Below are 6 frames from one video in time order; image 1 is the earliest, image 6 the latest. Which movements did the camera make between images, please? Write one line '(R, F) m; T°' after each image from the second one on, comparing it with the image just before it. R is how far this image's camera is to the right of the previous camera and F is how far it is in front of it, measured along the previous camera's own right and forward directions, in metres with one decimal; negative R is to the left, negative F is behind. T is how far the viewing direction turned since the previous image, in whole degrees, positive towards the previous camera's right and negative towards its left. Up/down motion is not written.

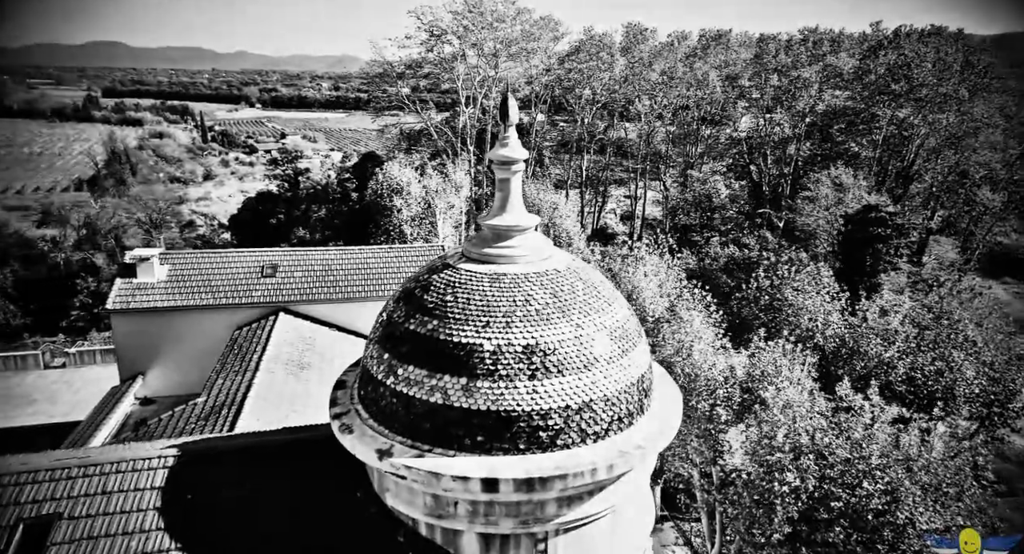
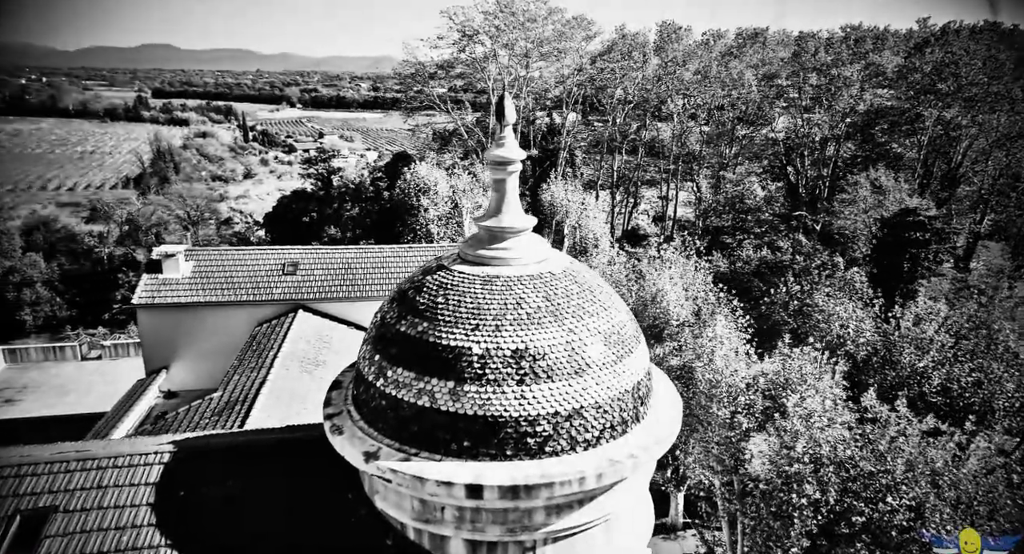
(+0.7, +0.1) m; -3°
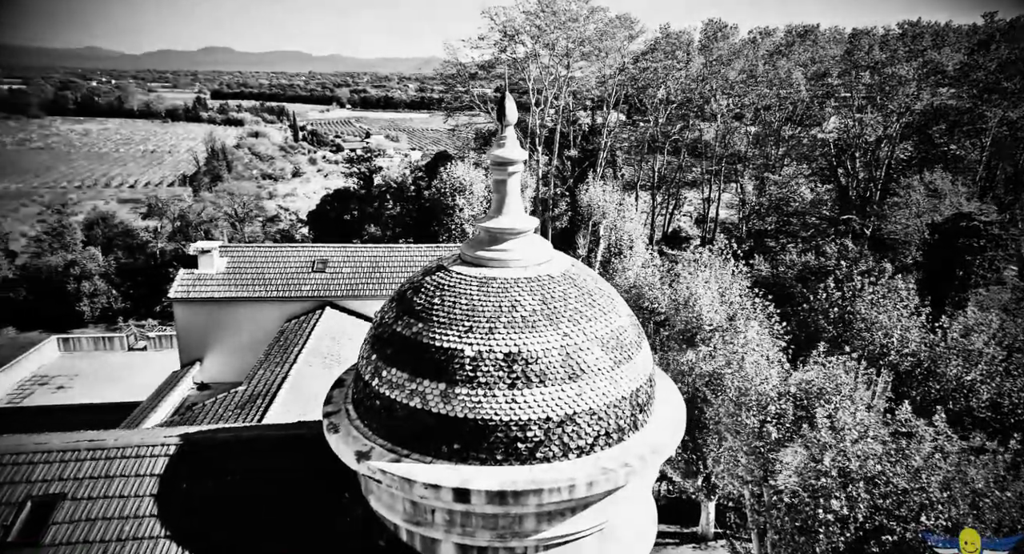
(+0.8, +0.1) m; -4°
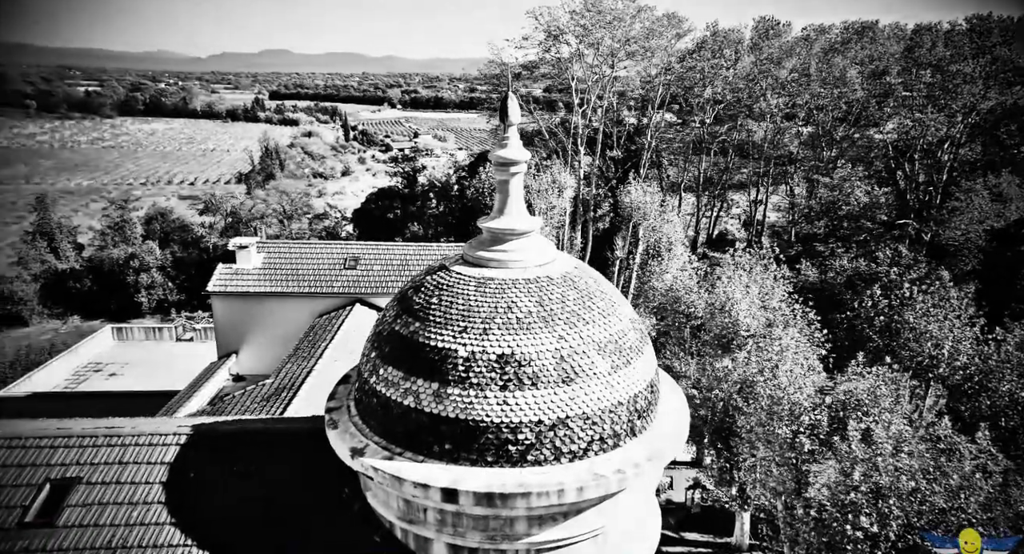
(+0.8, +0.1) m; -5°
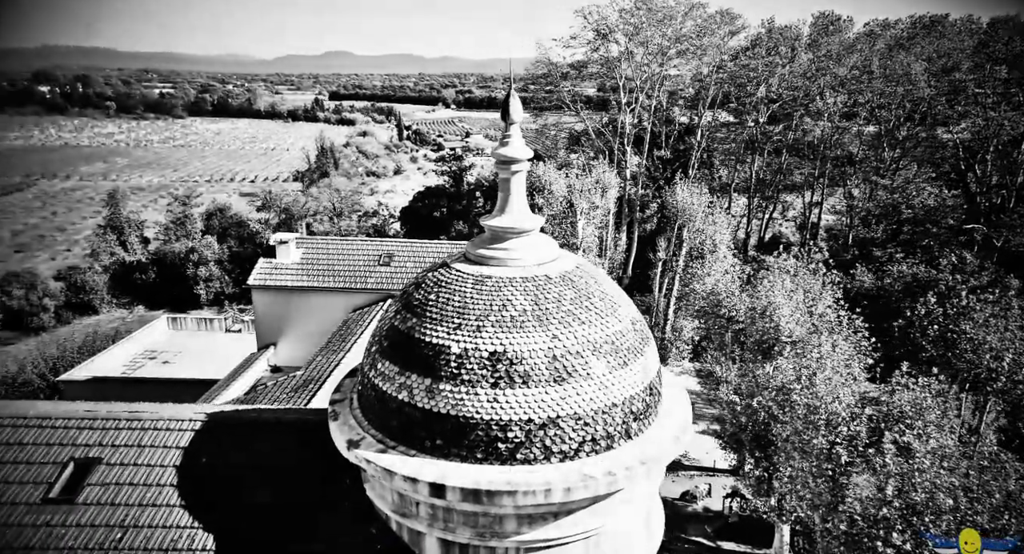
(+0.9, 0.0) m; -5°
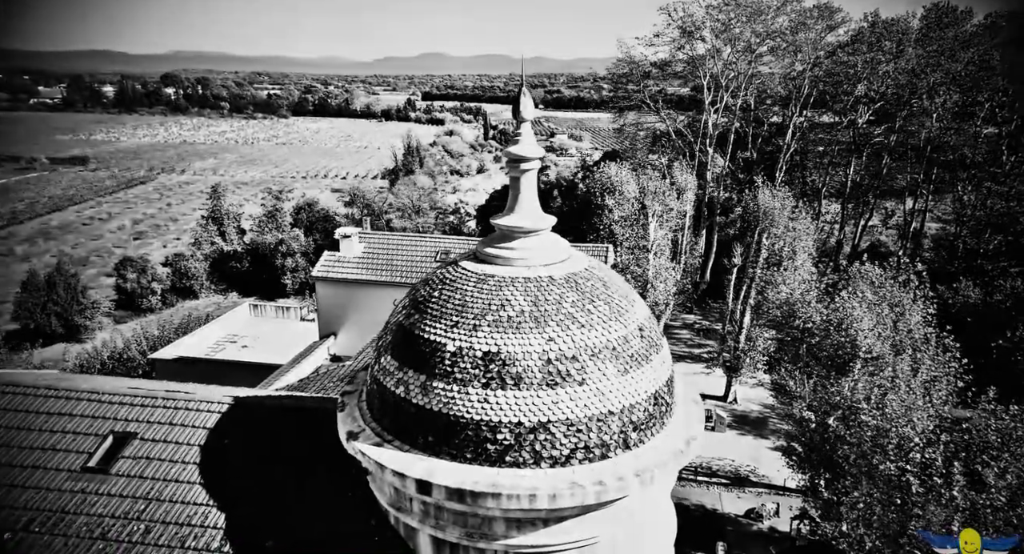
(+1.3, +0.3) m; -8°
